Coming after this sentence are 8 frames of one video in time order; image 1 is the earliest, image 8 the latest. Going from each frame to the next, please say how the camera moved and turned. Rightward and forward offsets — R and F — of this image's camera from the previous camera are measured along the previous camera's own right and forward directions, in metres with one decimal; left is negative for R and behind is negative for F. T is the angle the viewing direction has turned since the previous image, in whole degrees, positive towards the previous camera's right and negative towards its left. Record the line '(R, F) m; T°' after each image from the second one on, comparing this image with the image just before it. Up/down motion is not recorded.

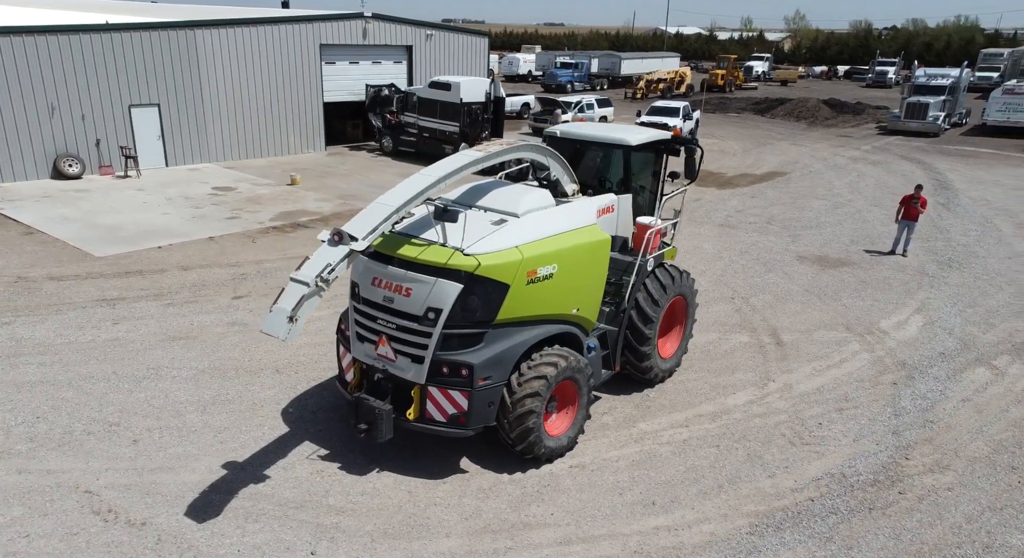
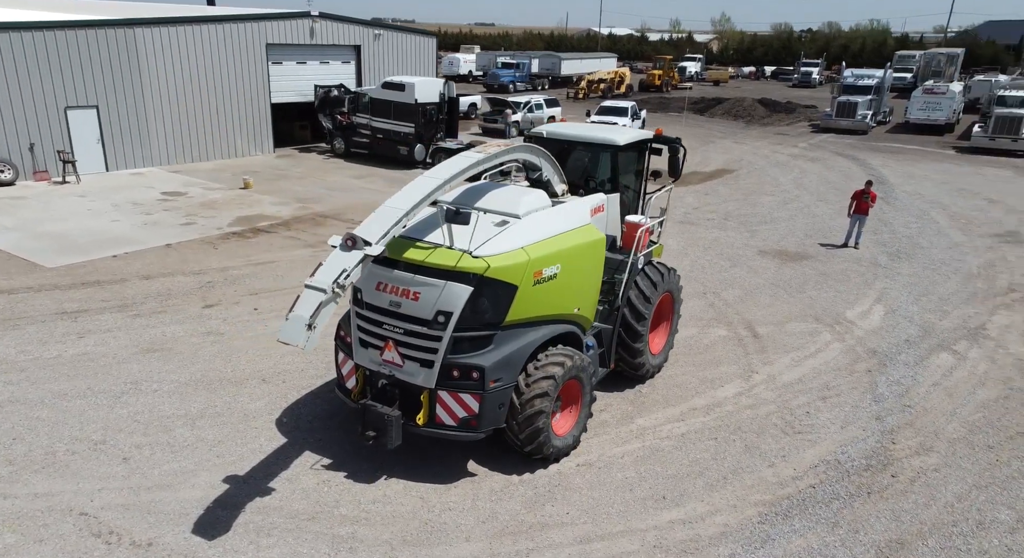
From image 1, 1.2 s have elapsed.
(-0.5, 0.0) m; +4°
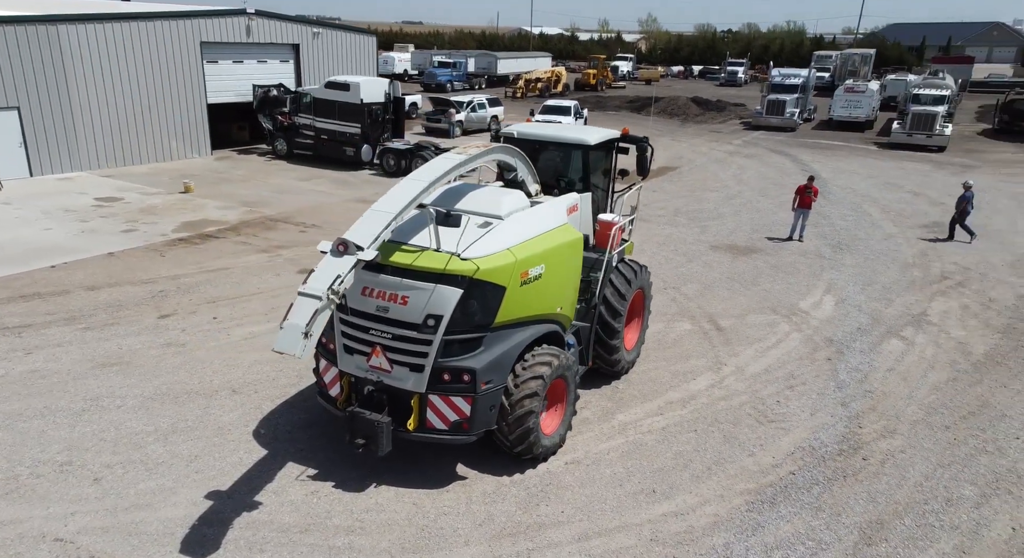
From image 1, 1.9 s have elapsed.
(-0.4, 0.0) m; +5°
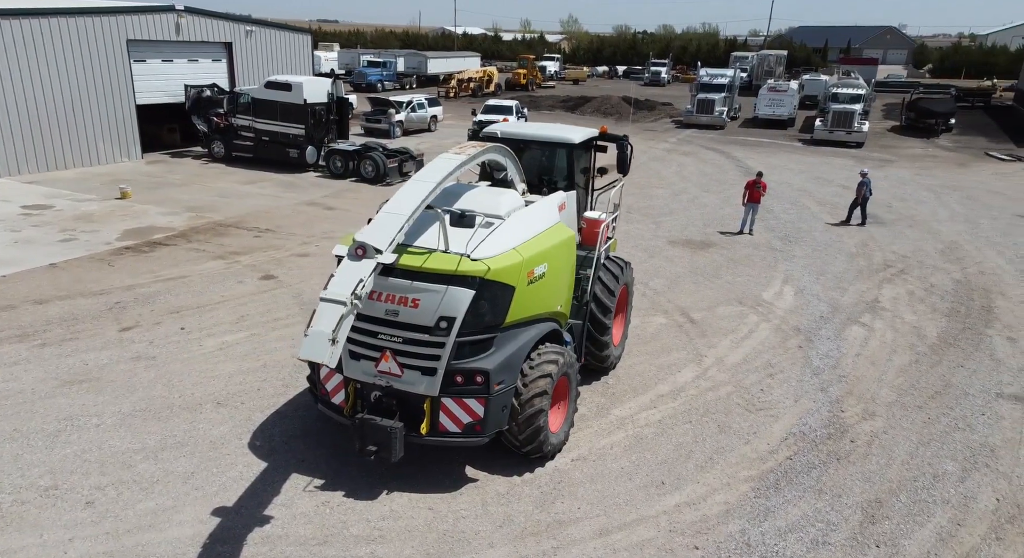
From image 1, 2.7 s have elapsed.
(-0.6, 0.0) m; +5°
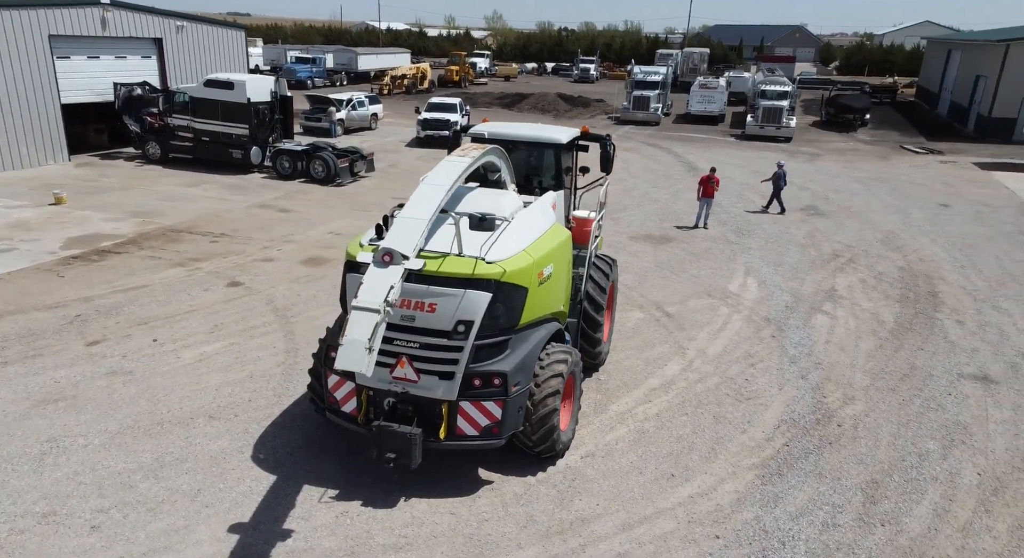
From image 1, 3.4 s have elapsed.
(-0.6, 0.0) m; +5°
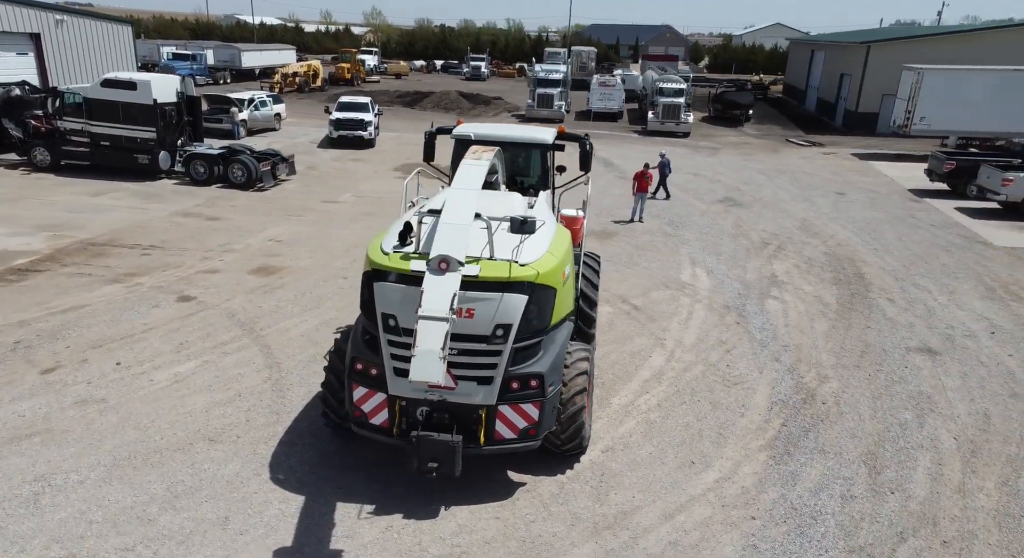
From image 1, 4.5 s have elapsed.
(-1.0, 0.0) m; +8°
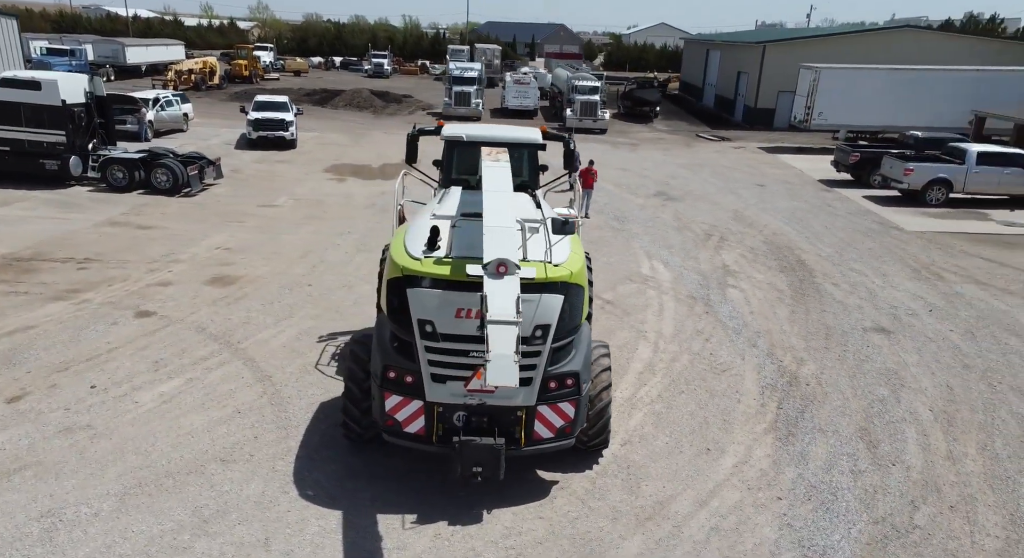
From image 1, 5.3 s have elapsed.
(-0.9, 0.0) m; +7°
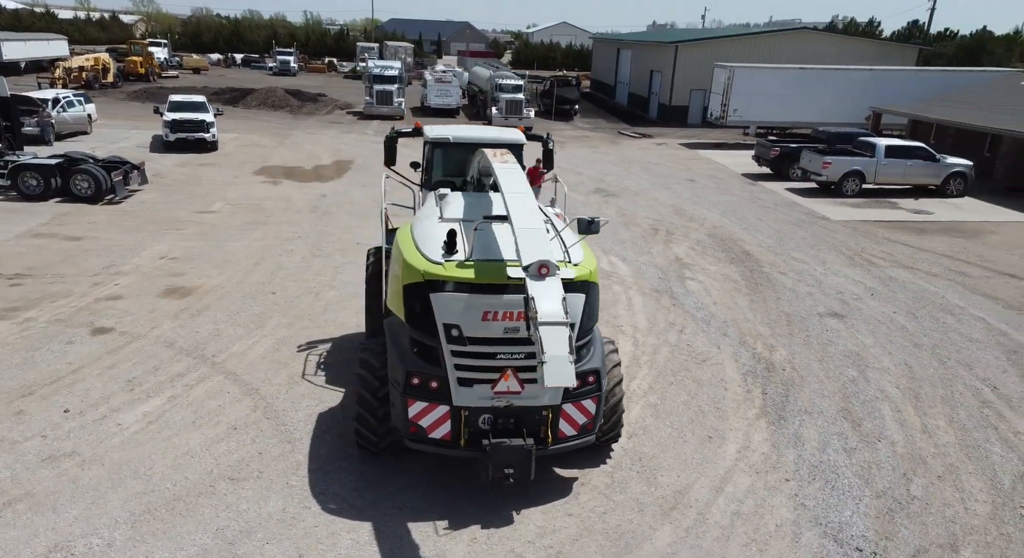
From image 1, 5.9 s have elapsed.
(-0.8, 0.0) m; +6°
